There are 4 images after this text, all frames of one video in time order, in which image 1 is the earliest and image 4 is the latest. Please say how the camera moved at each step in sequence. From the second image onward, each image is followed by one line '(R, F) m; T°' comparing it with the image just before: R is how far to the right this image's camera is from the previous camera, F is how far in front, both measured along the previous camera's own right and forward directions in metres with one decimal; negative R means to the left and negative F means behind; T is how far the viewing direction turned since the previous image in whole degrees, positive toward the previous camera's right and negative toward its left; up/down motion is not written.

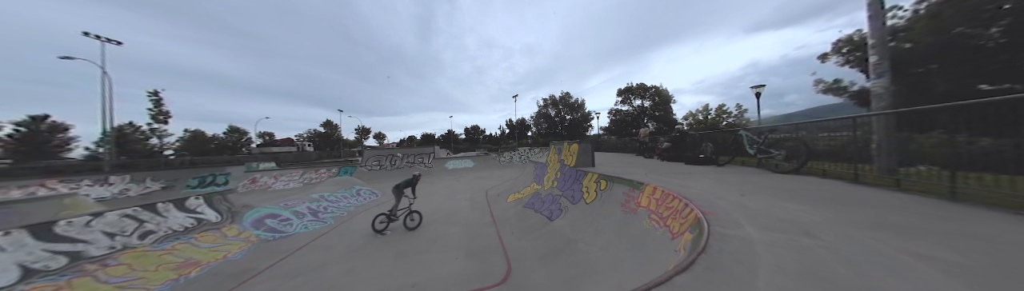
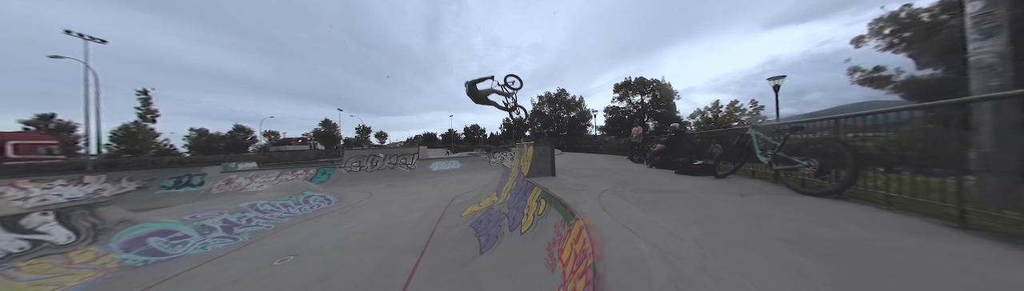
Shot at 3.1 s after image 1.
(+2.4, +1.6) m; -2°
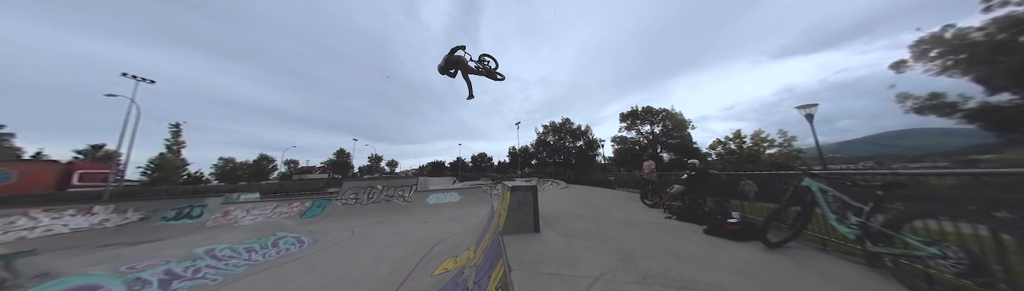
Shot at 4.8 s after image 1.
(+0.9, +0.9) m; -3°
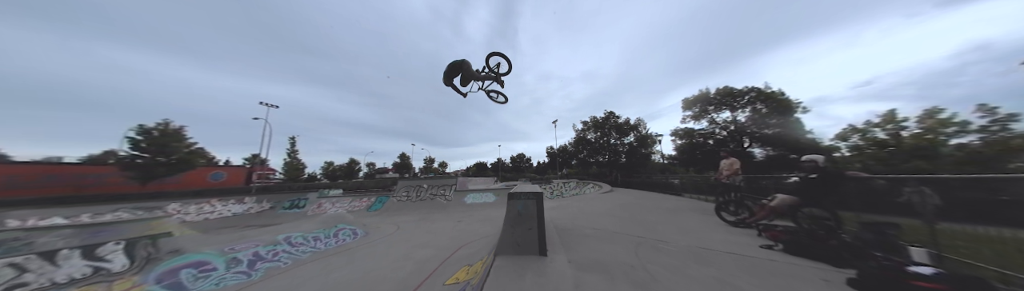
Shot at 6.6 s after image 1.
(0.0, +1.5) m; -13°
